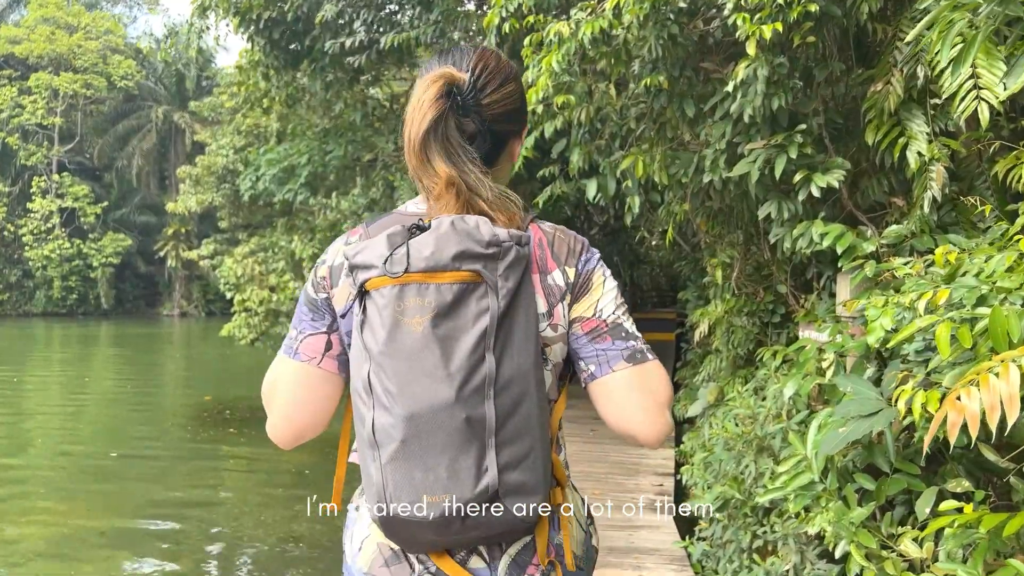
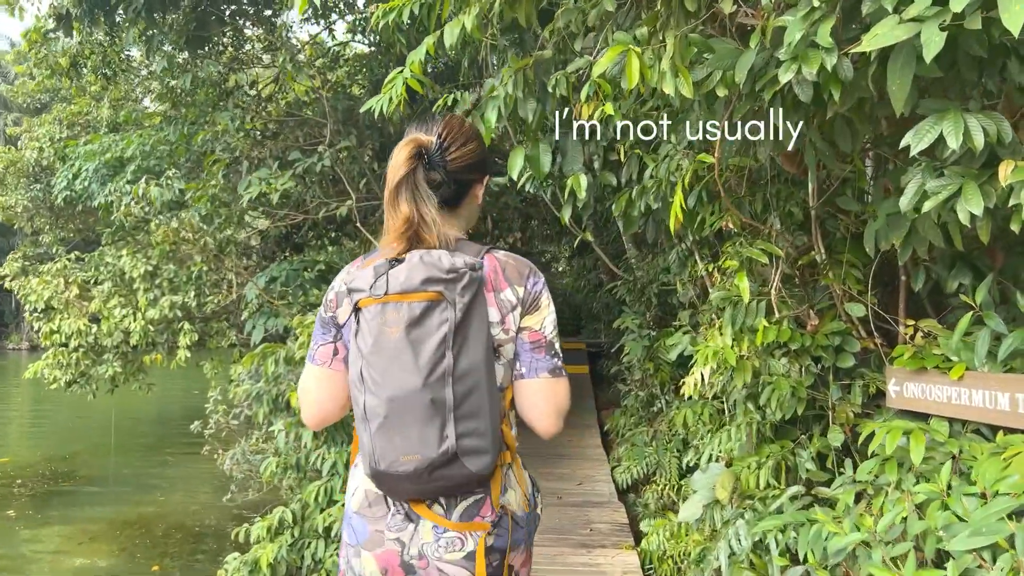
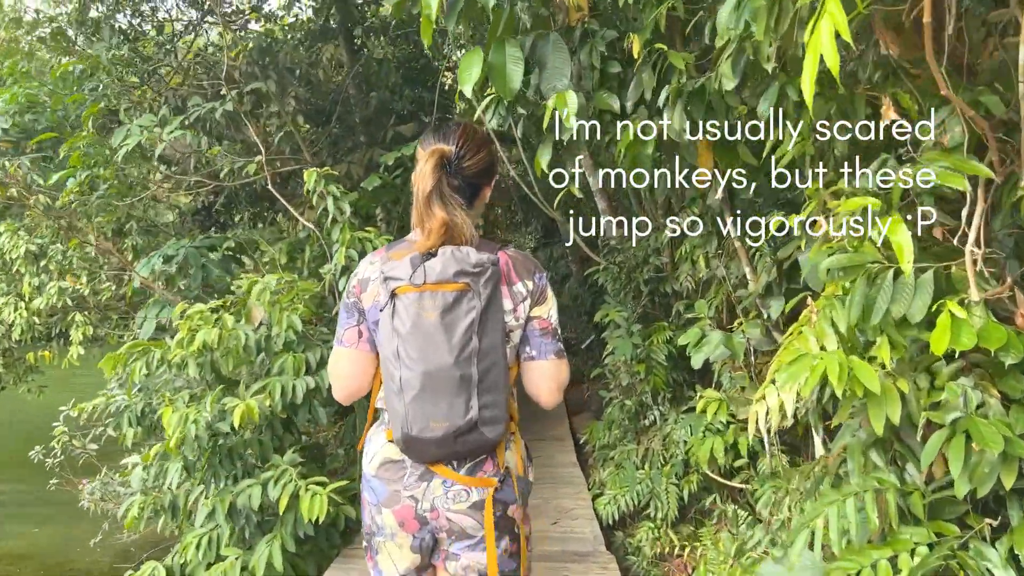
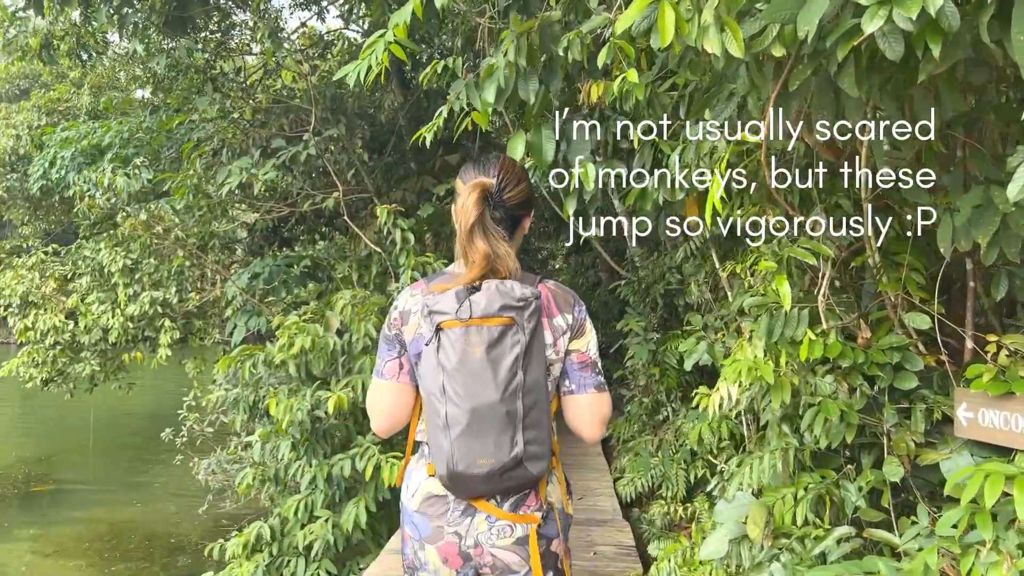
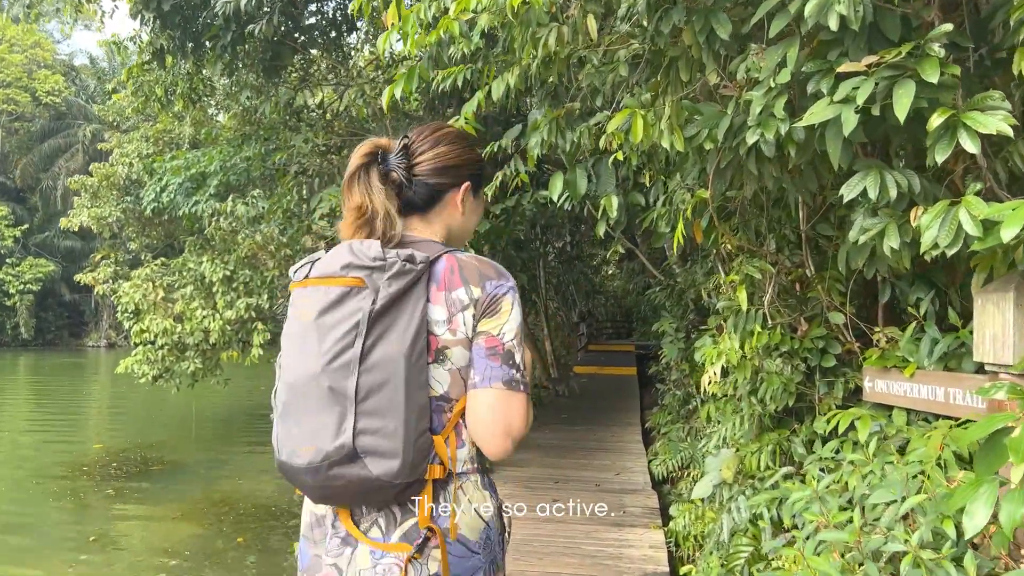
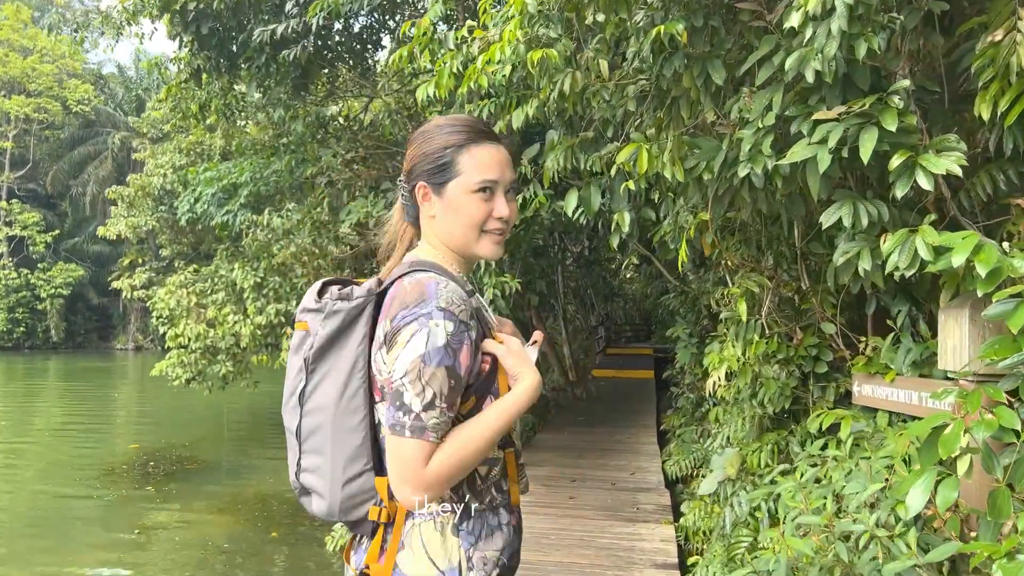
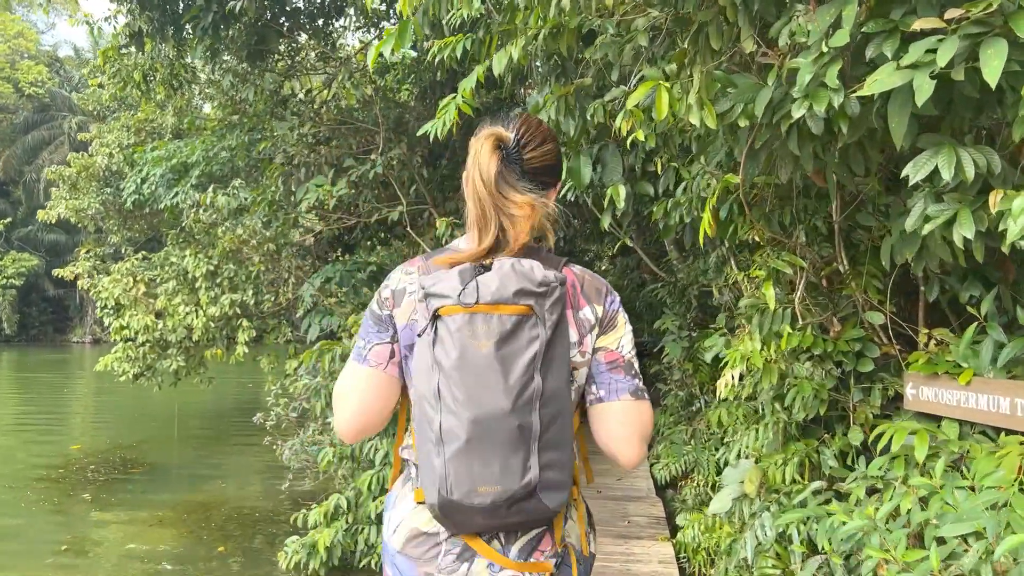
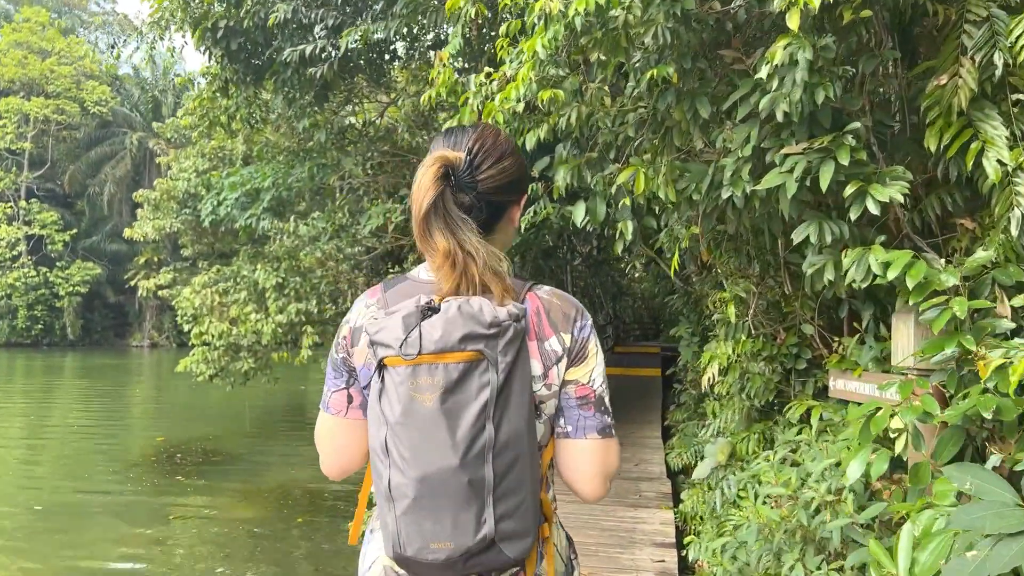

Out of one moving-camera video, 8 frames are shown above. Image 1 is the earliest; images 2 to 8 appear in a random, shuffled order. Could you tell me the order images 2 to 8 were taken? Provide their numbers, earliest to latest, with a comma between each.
8, 6, 5, 7, 2, 4, 3
